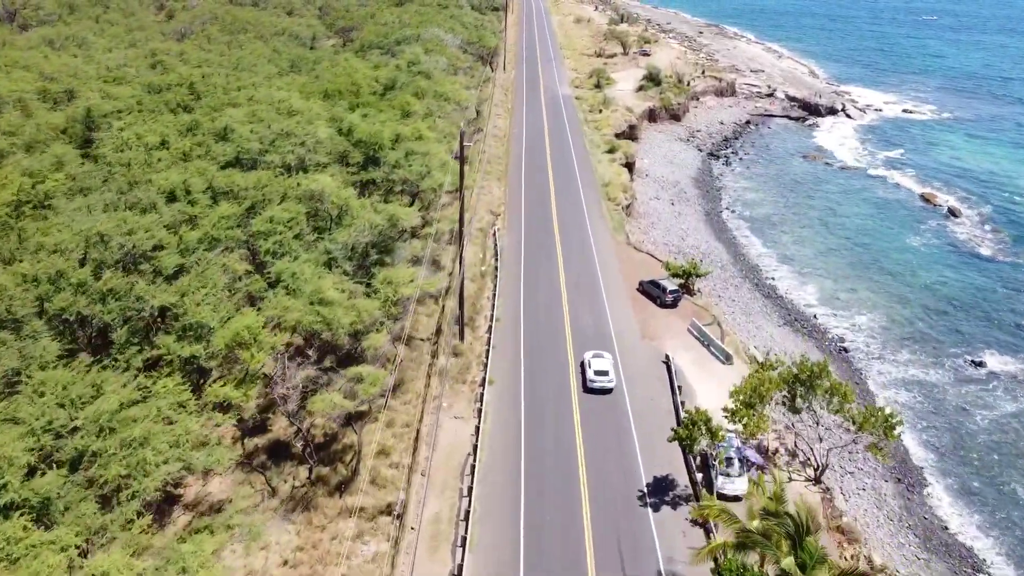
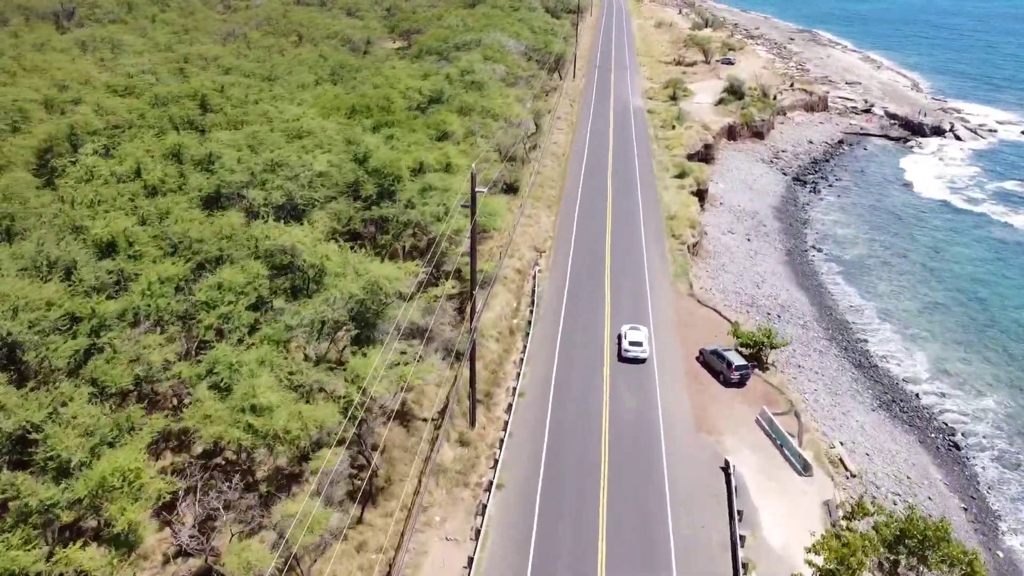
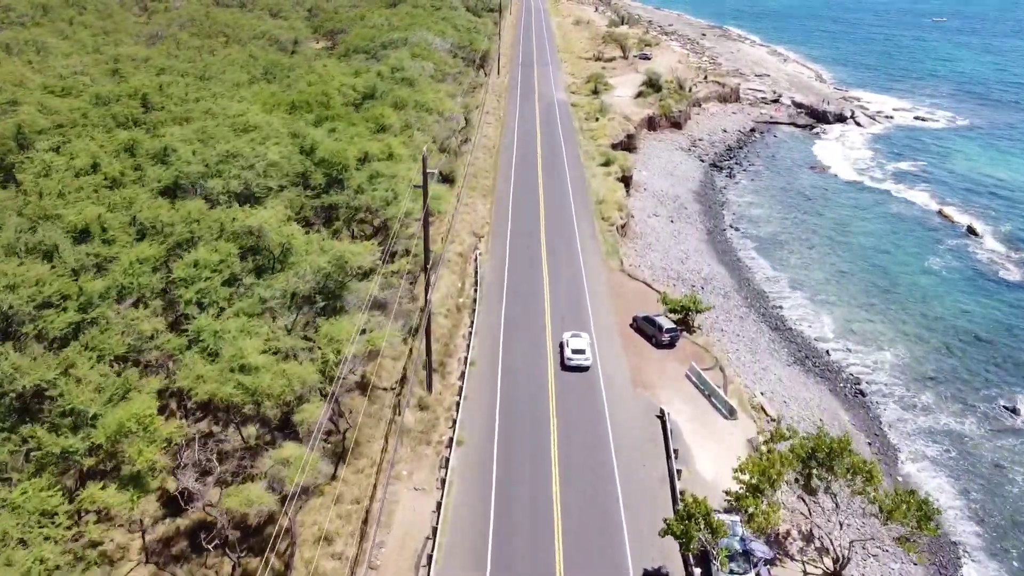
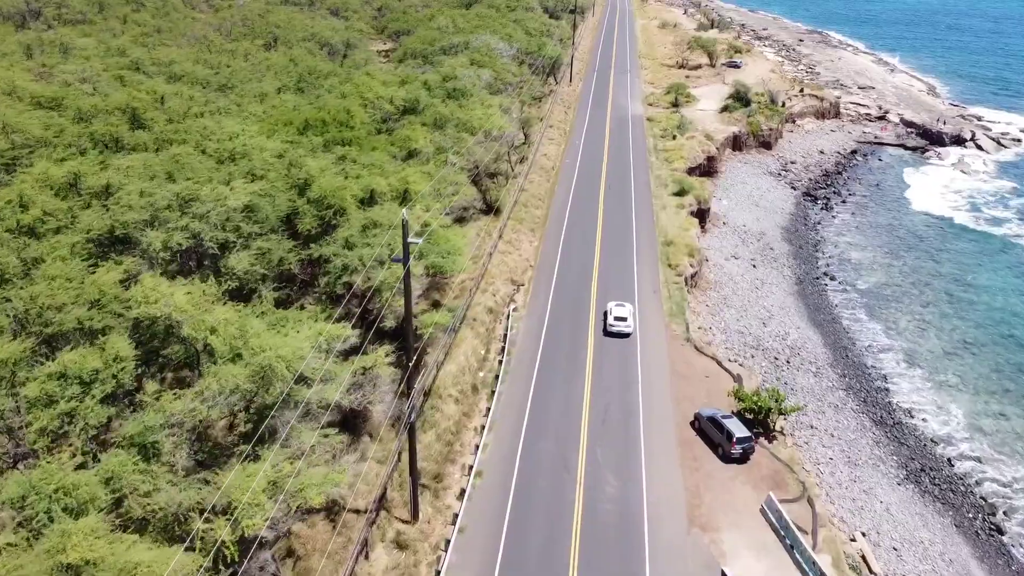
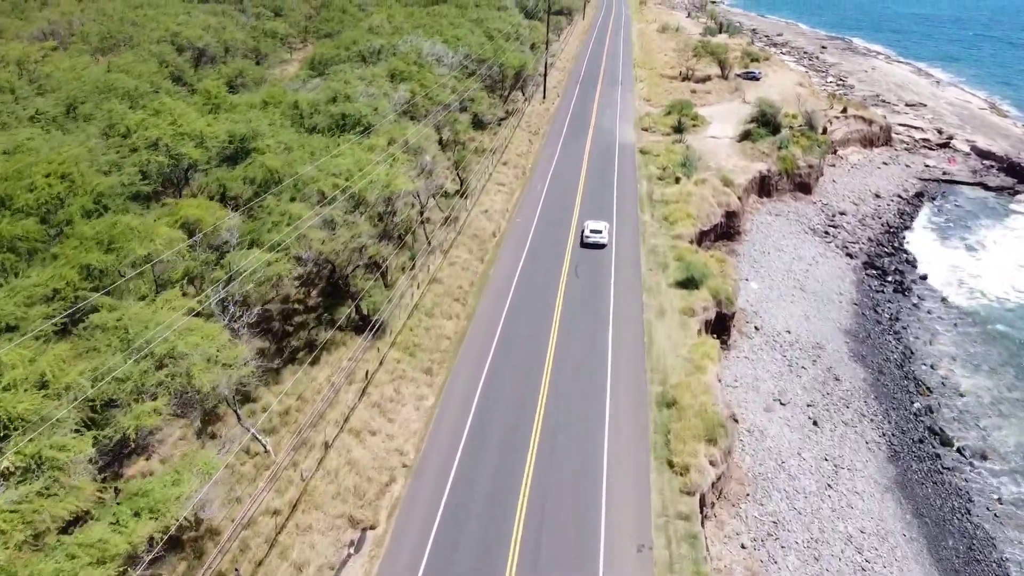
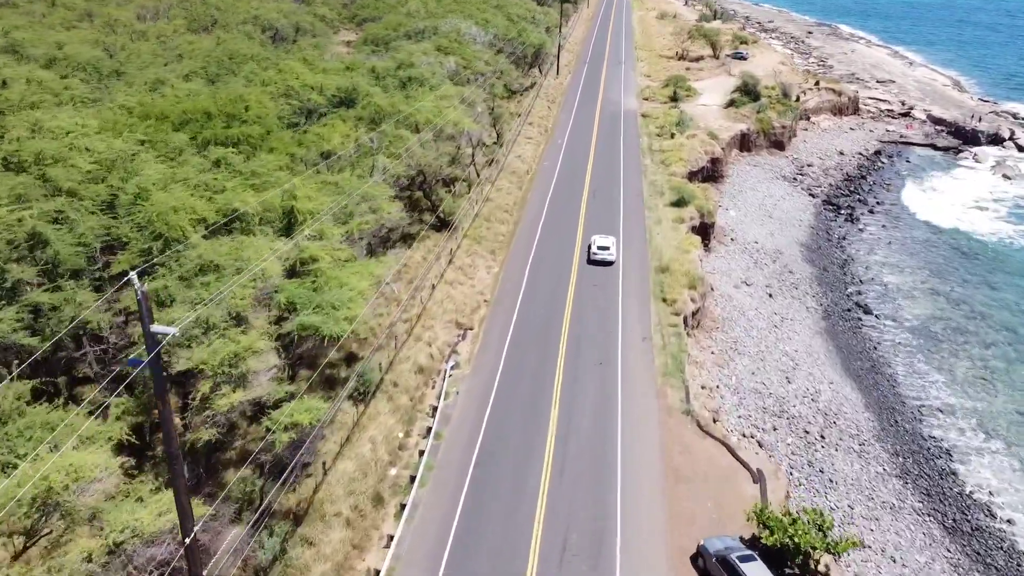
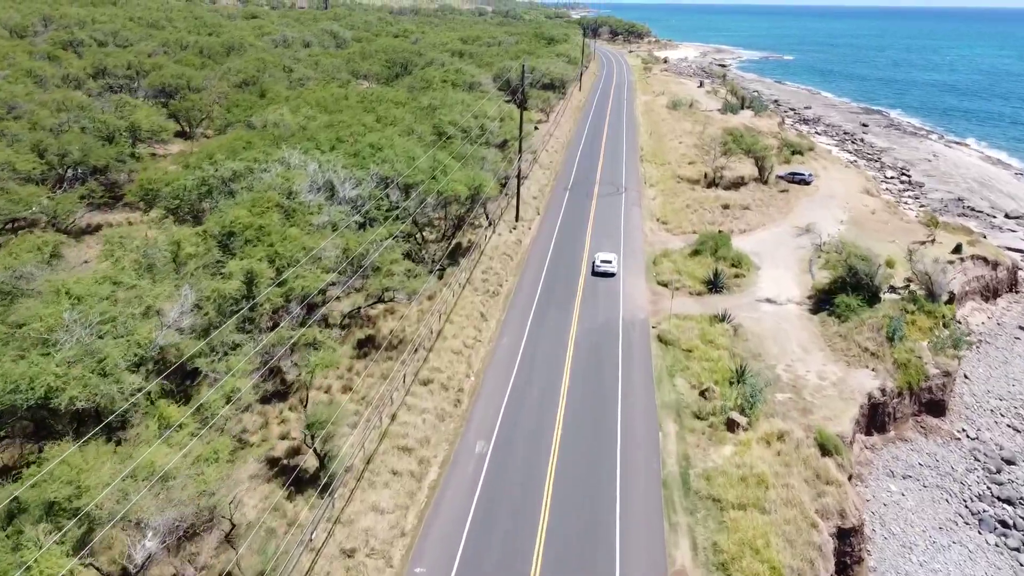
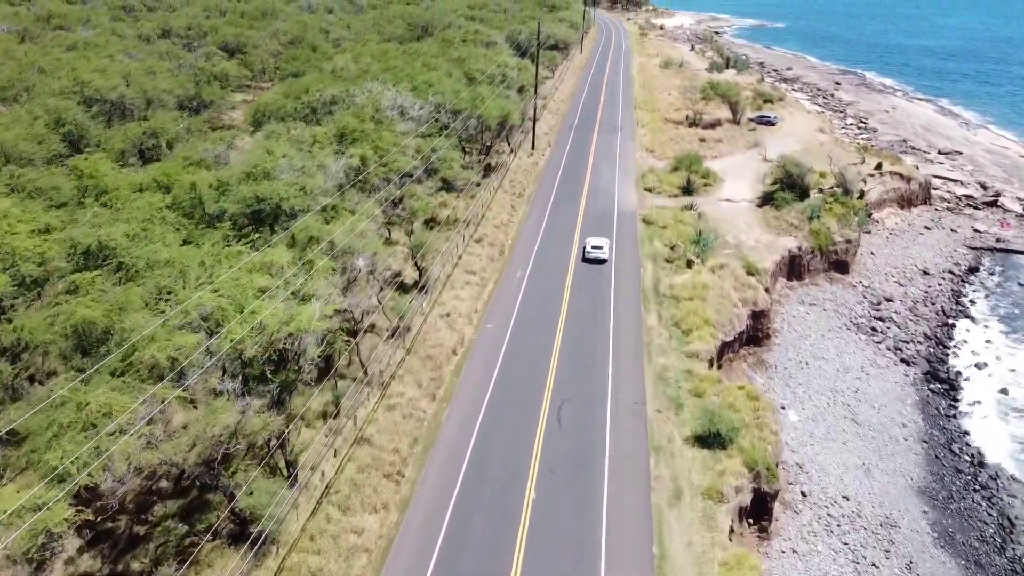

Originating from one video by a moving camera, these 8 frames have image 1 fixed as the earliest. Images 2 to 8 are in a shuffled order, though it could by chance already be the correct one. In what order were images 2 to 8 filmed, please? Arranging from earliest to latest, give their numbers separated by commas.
3, 2, 4, 6, 5, 8, 7
